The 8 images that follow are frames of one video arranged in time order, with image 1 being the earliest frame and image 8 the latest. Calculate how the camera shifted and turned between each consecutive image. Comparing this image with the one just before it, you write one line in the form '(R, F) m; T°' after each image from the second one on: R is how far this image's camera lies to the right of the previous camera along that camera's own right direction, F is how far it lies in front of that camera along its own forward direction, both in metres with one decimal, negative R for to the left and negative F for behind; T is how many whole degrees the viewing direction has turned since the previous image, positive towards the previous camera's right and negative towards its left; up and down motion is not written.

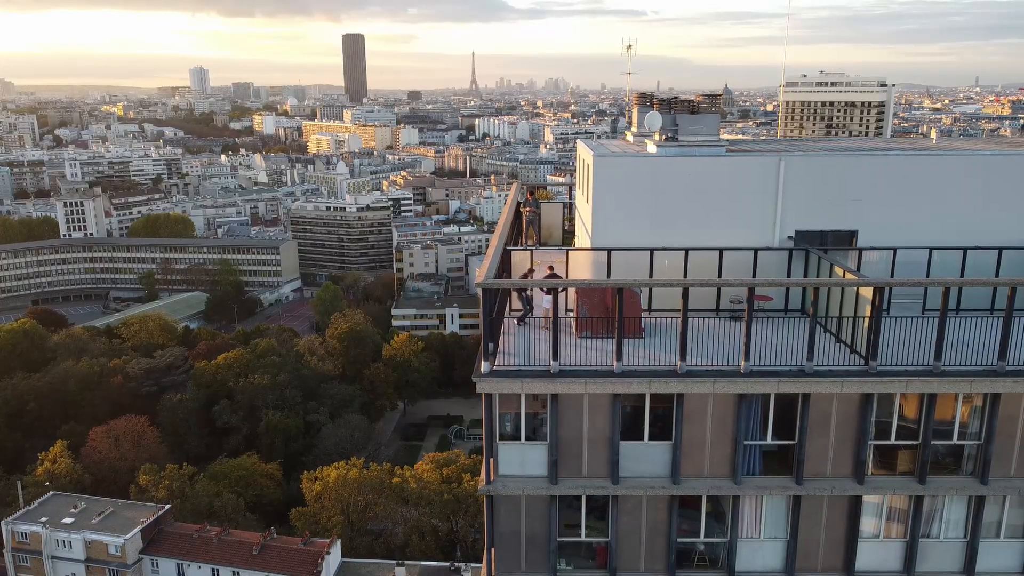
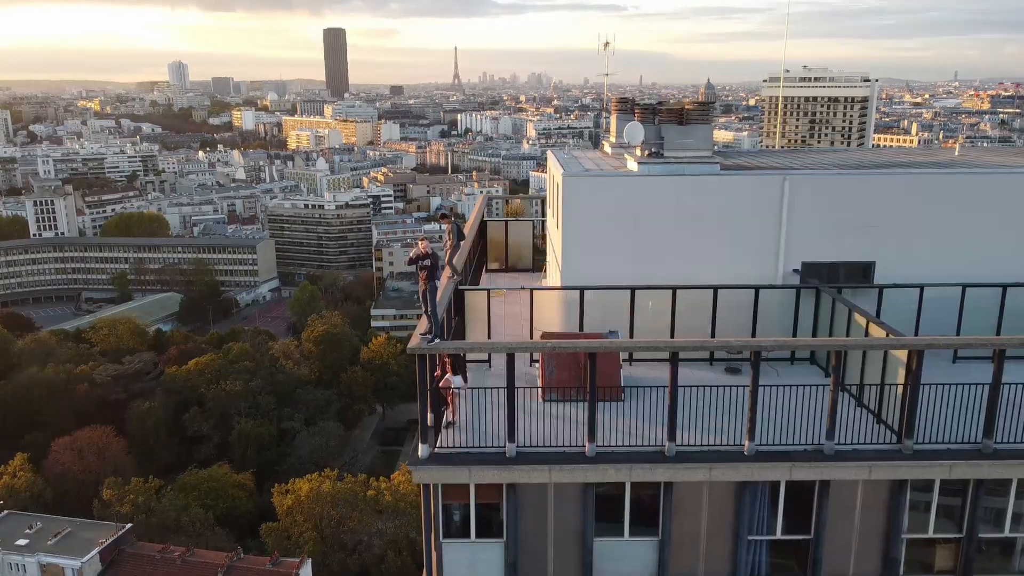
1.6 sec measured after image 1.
(+0.2, +0.9) m; +1°
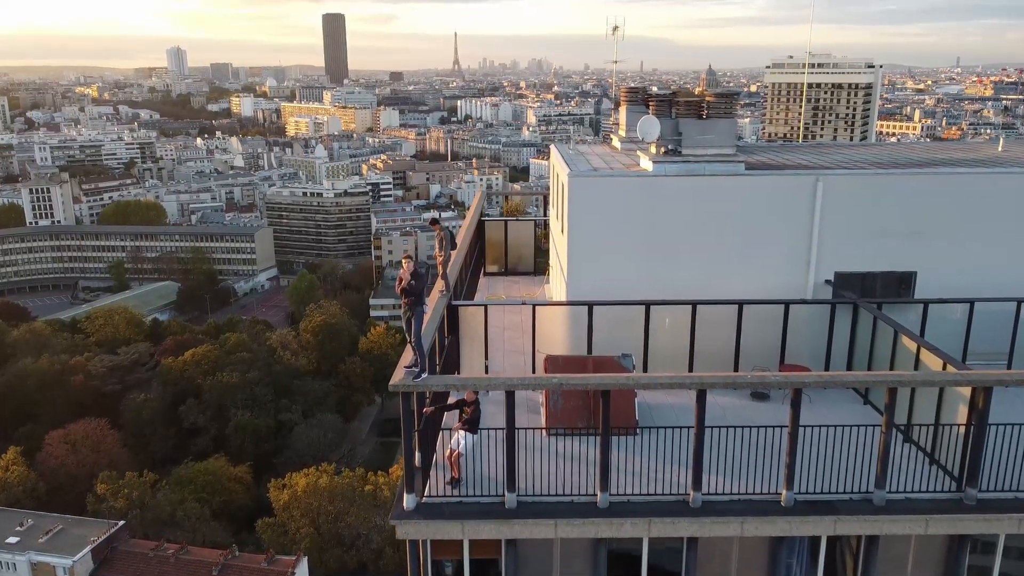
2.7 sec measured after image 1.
(0.0, +0.5) m; 0°
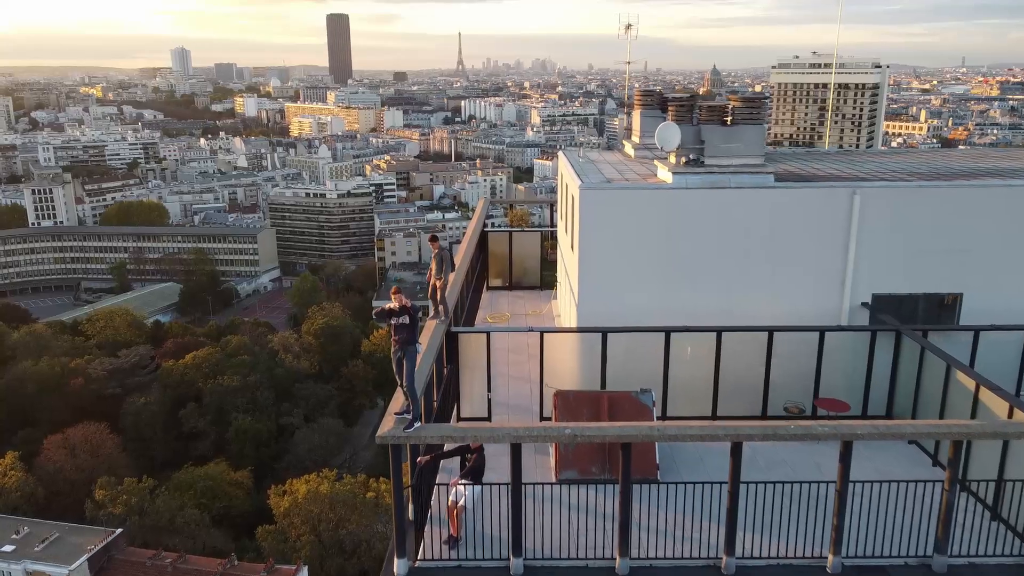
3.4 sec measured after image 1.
(0.0, +0.4) m; 0°
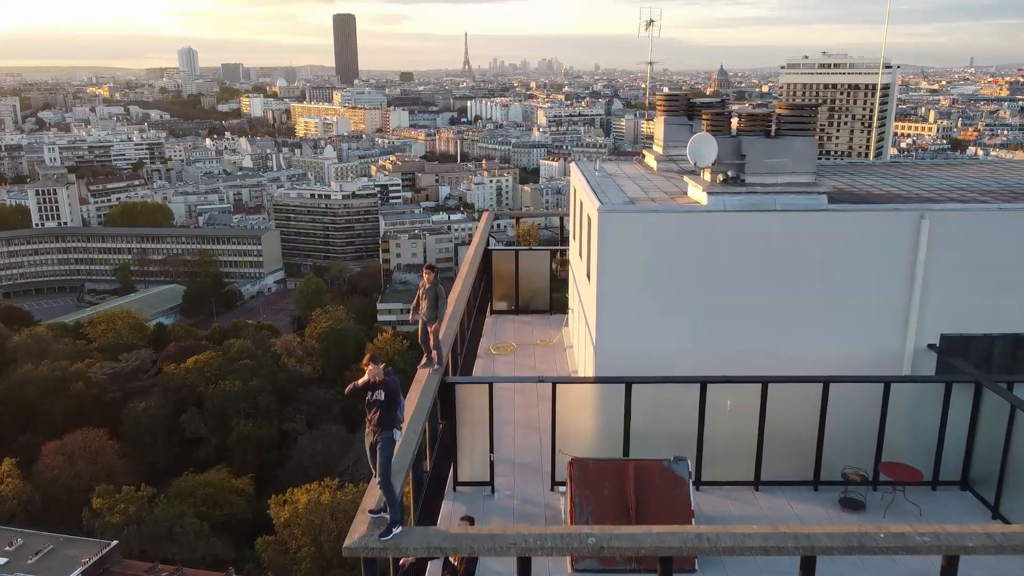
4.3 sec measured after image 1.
(0.0, +0.6) m; 0°
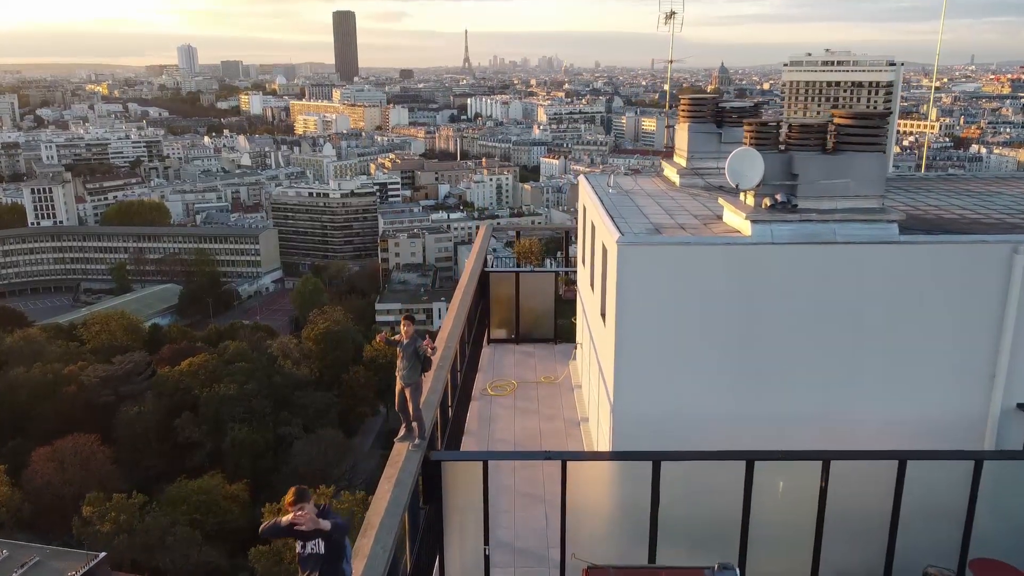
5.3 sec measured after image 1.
(0.0, +0.6) m; 0°
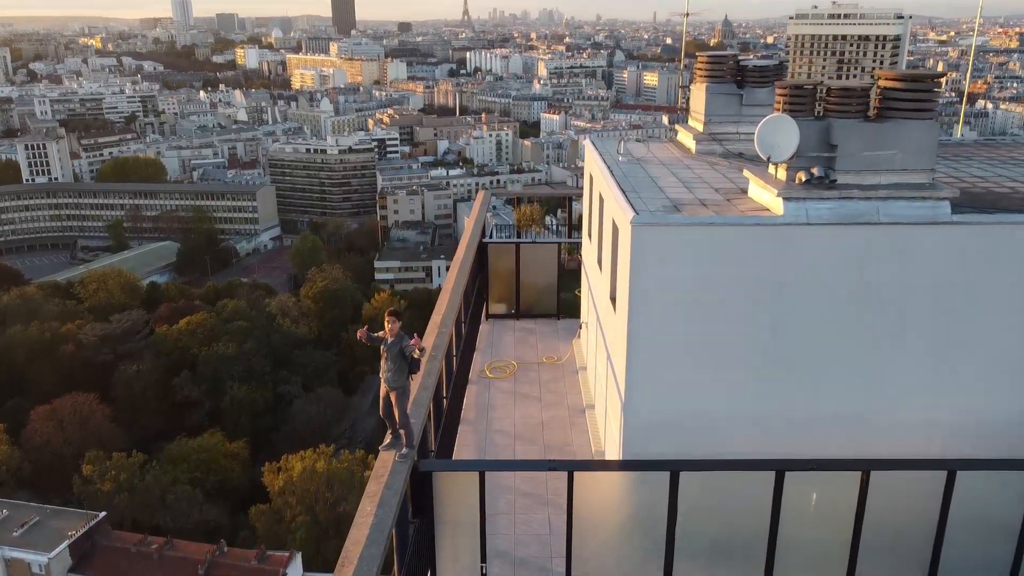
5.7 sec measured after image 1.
(0.0, +0.3) m; 0°
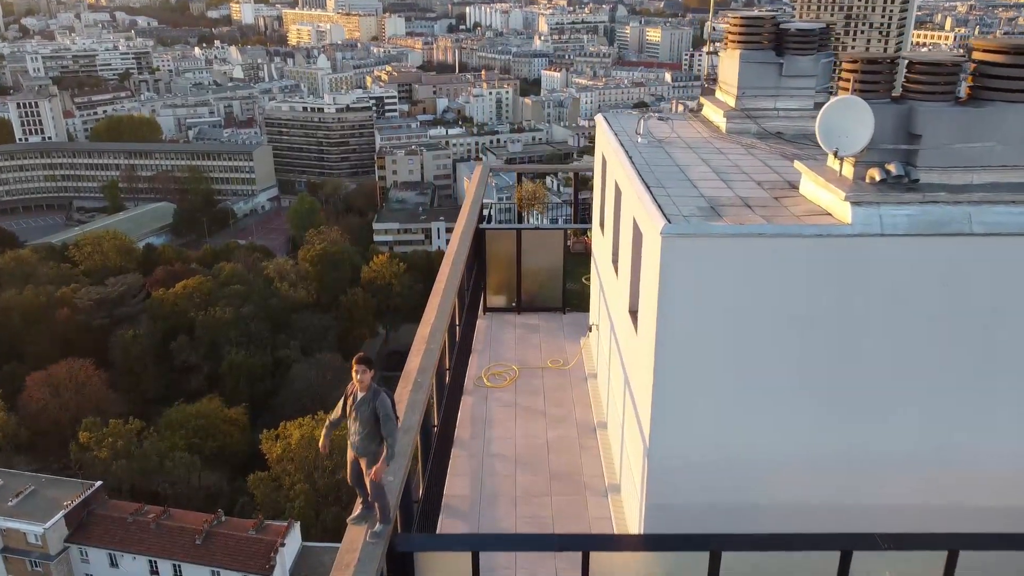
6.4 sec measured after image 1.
(0.0, +0.5) m; 0°
